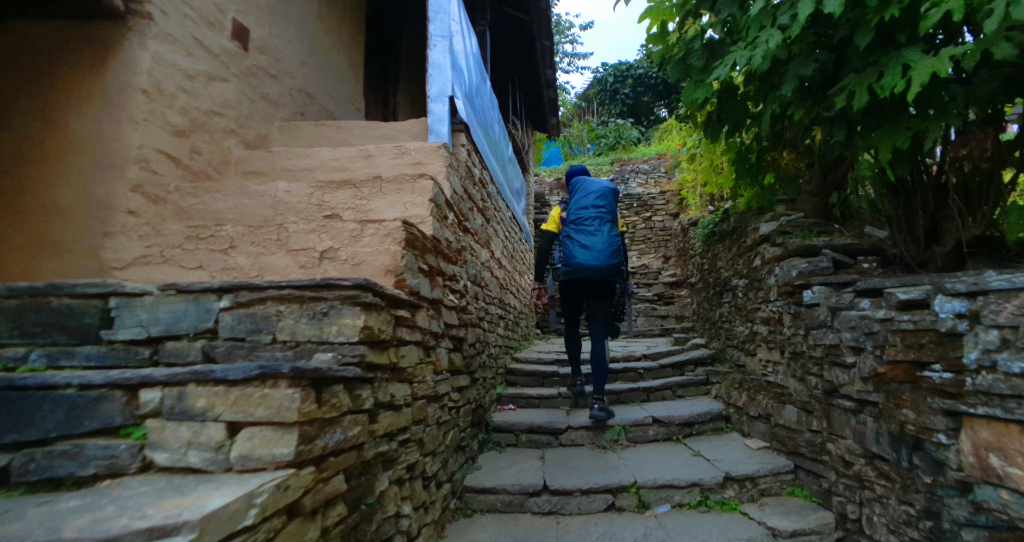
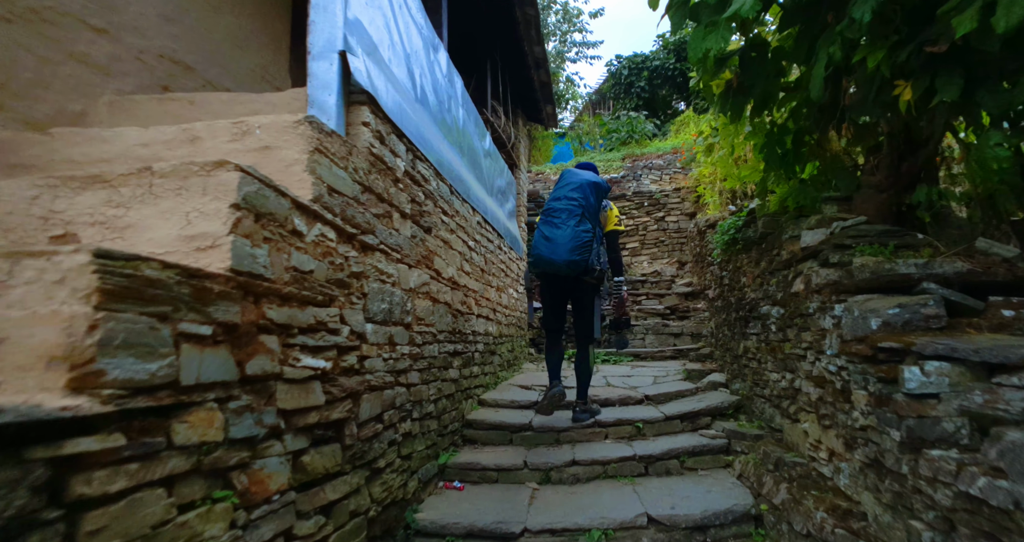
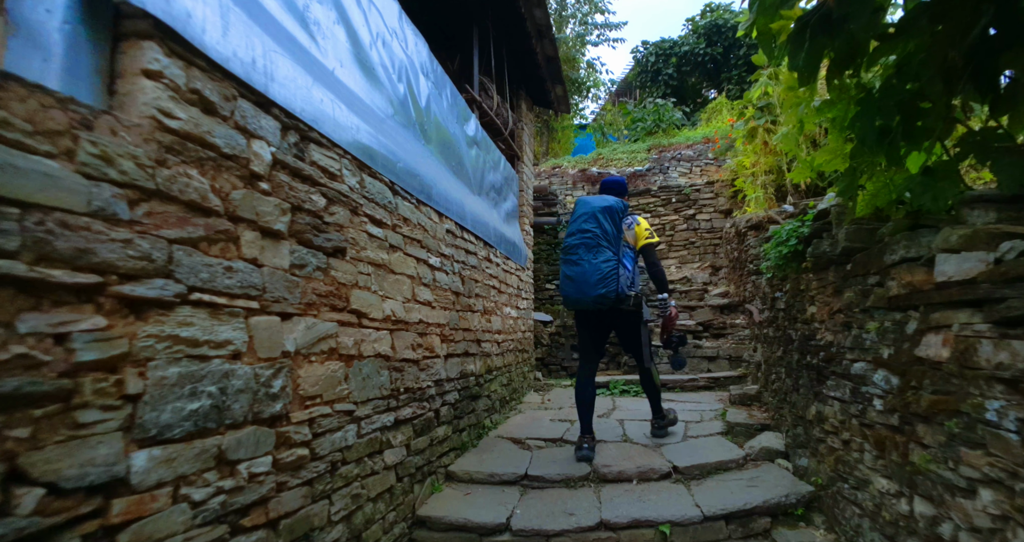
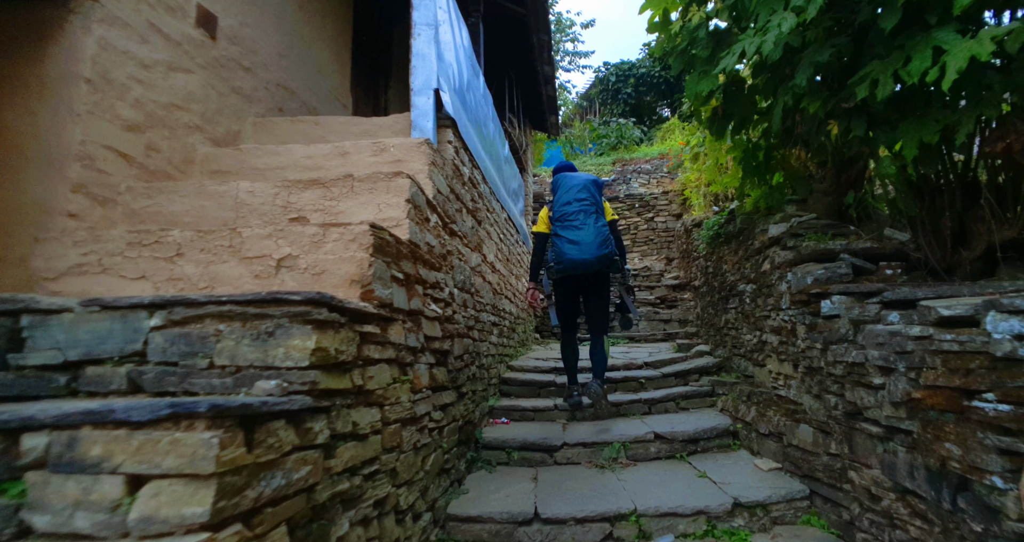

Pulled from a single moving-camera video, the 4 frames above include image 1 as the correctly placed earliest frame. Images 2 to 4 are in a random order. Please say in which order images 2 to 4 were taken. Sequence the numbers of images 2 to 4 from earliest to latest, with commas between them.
4, 2, 3
